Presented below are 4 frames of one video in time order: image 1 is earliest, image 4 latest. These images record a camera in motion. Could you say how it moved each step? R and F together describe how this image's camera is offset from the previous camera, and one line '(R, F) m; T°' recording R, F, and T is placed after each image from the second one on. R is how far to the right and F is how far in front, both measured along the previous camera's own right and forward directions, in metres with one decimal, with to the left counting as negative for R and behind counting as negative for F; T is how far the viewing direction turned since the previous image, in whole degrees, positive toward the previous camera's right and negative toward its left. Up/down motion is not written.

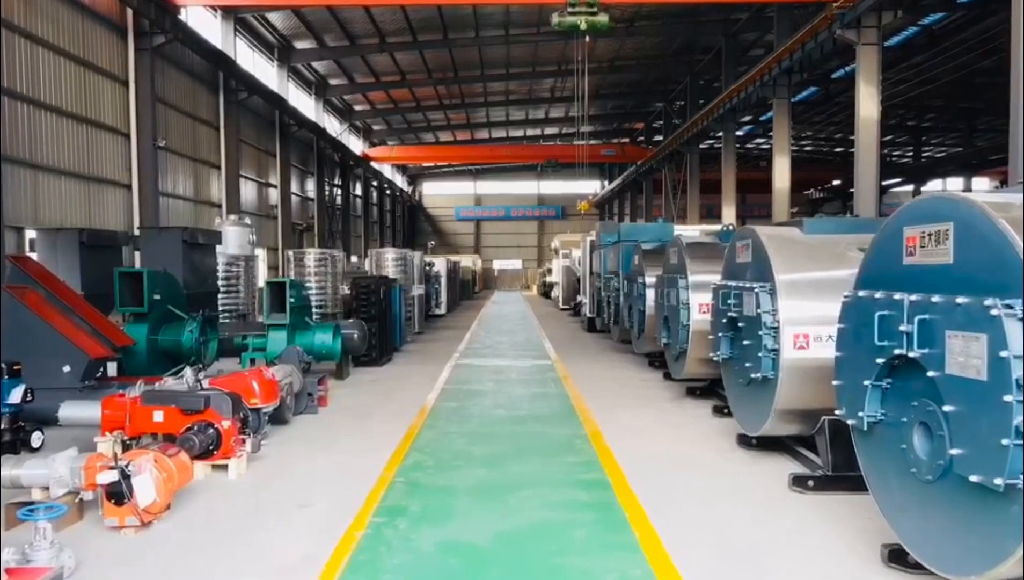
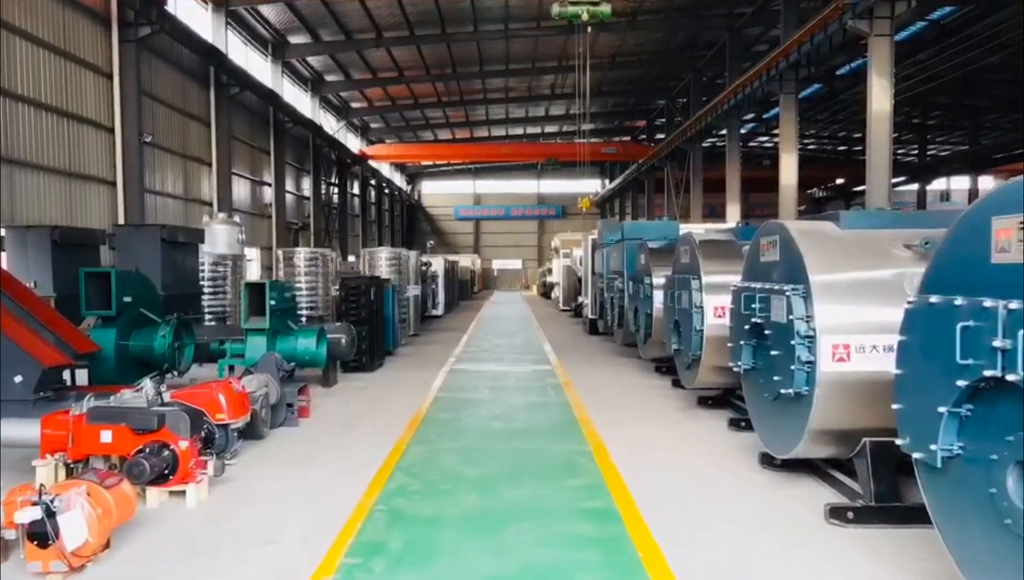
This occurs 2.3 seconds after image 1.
(0.0, +0.5) m; 0°
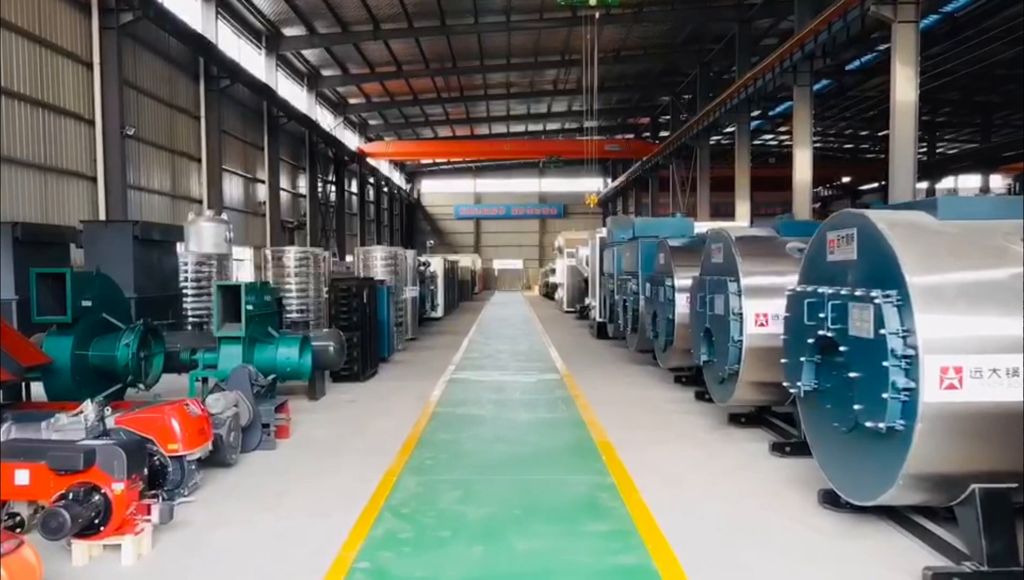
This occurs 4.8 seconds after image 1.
(0.0, +0.7) m; 0°
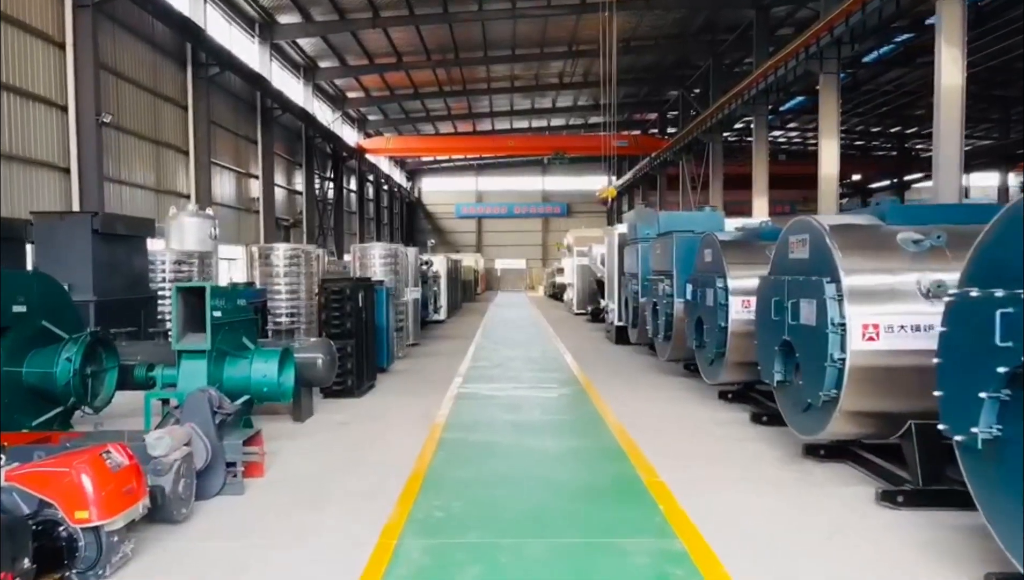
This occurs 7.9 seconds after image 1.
(-0.1, +1.1) m; 0°
